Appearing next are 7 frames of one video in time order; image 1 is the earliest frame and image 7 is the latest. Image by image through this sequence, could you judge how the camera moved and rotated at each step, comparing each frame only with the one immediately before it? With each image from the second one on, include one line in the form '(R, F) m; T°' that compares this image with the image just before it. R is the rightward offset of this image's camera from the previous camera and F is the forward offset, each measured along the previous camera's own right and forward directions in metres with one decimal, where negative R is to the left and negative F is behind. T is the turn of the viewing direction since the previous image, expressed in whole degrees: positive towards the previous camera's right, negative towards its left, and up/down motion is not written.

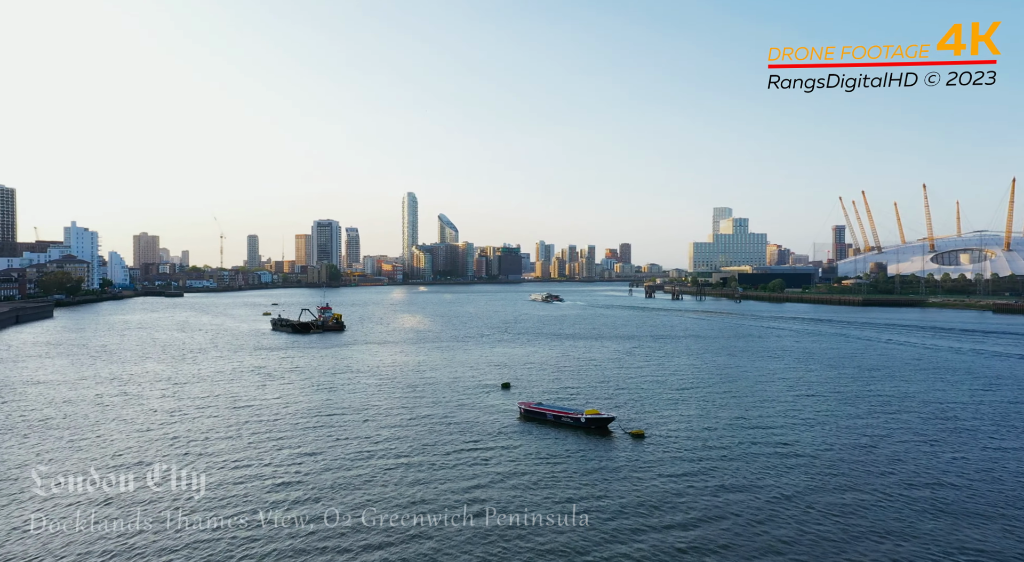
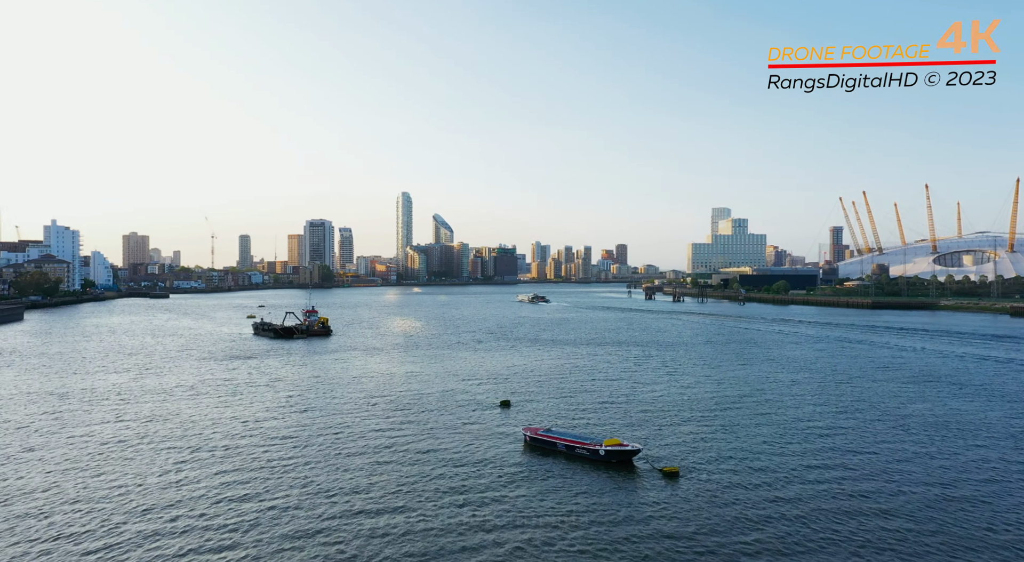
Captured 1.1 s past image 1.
(-0.3, +5.2) m; 0°
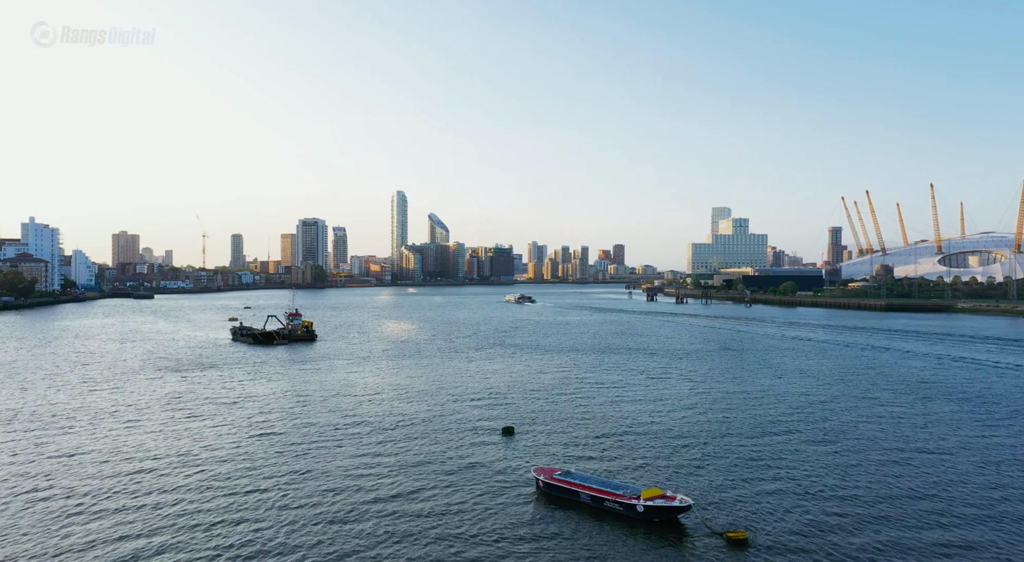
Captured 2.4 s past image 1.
(-0.4, +5.9) m; 0°
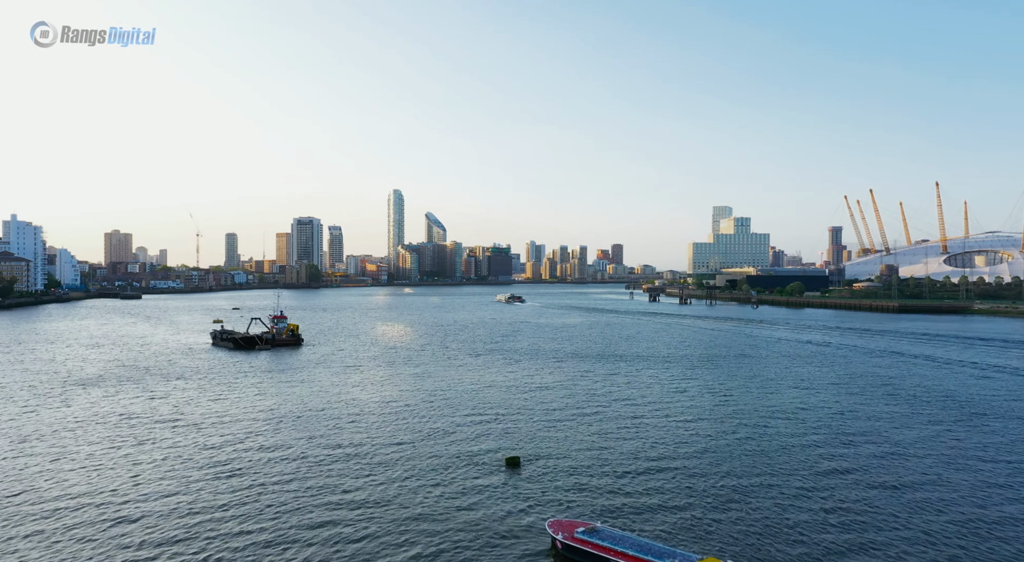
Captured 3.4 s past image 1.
(-0.3, +4.9) m; 0°
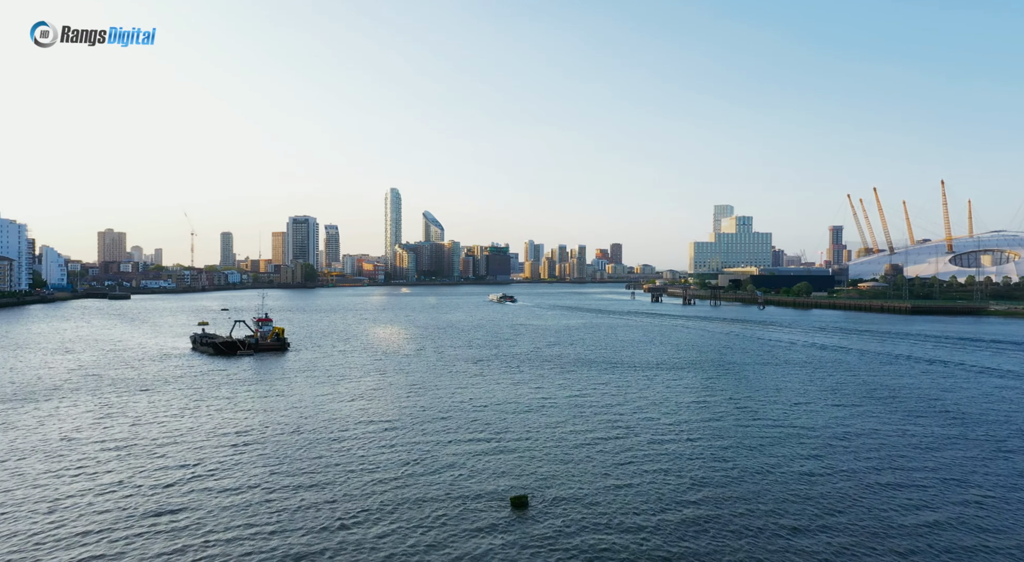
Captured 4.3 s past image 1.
(-0.2, +4.3) m; 0°
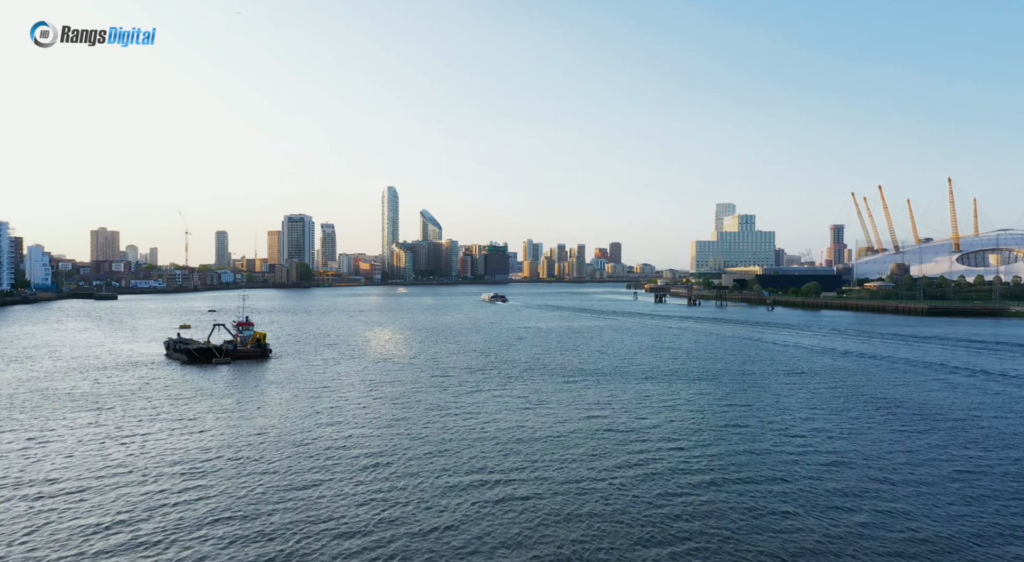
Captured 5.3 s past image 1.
(-0.3, +4.9) m; 0°
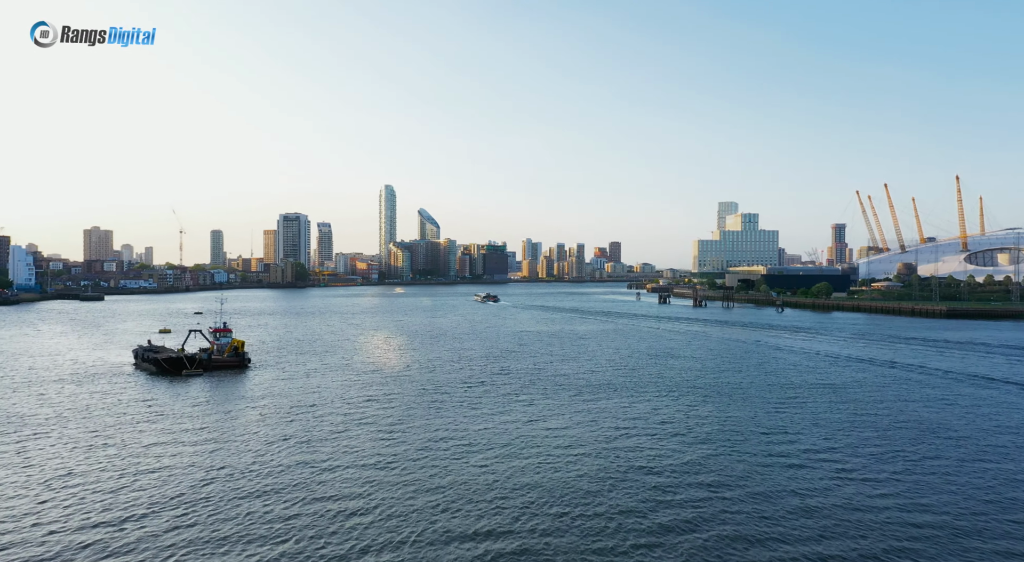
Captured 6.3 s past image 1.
(-0.3, +5.0) m; 0°
